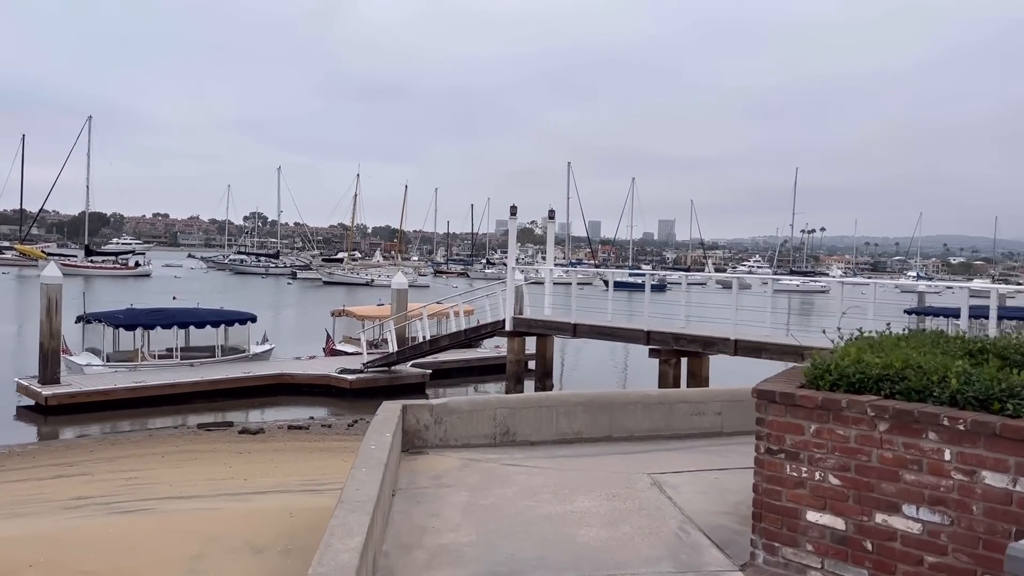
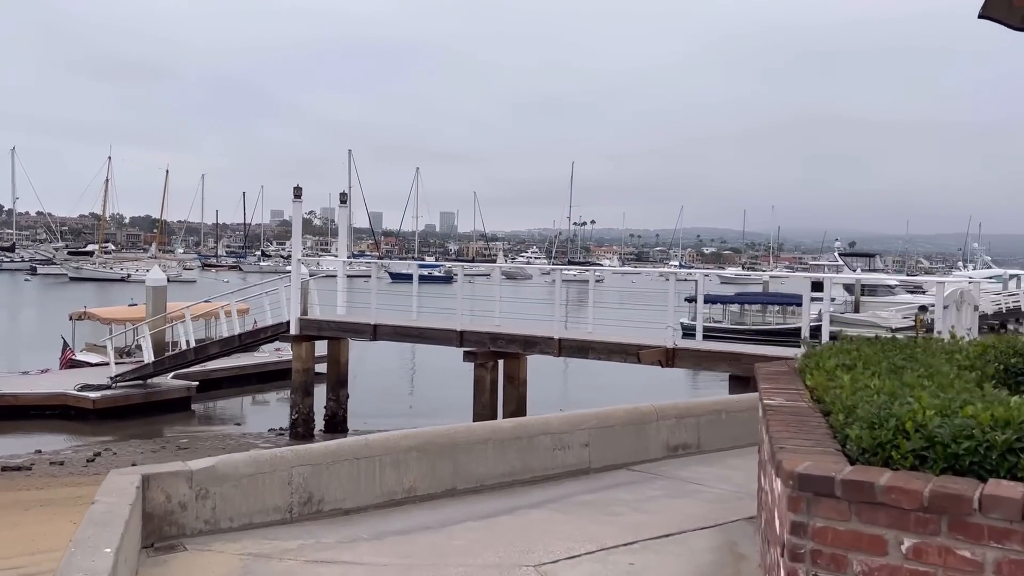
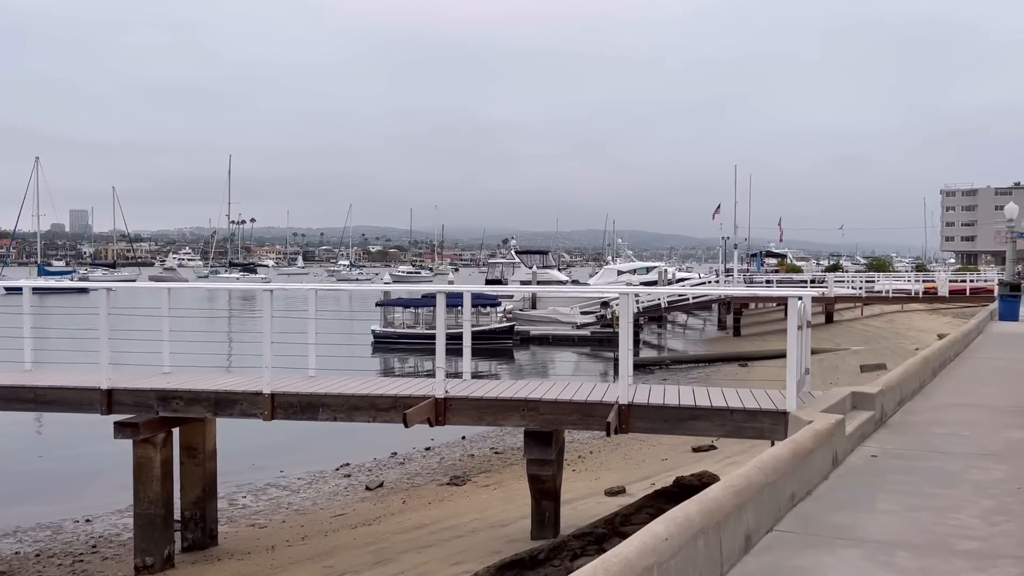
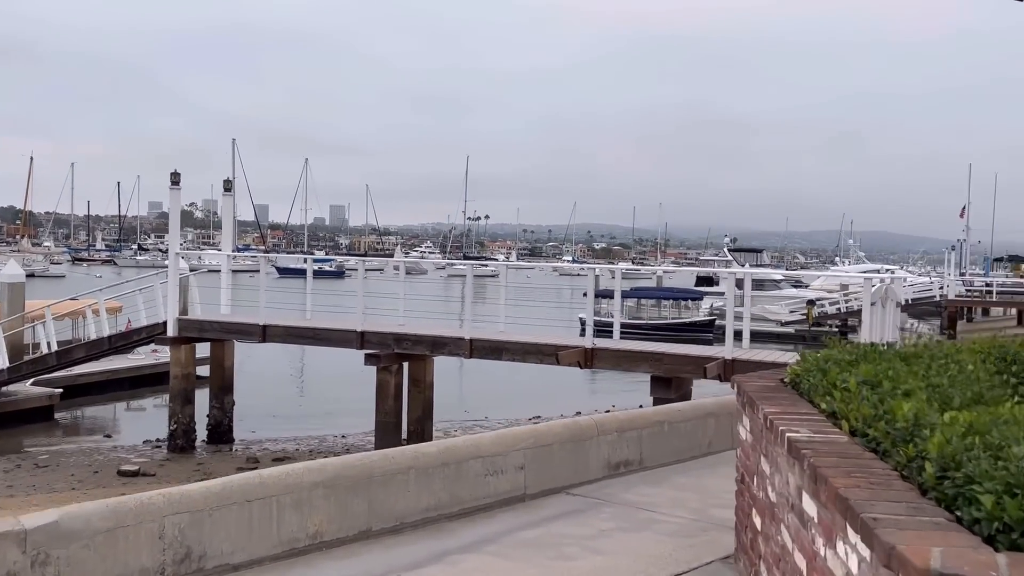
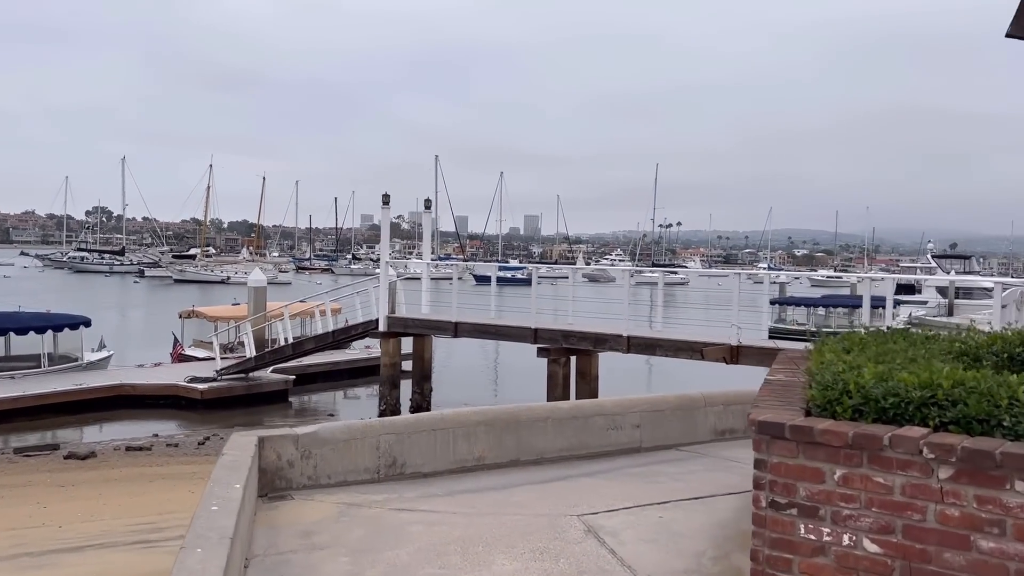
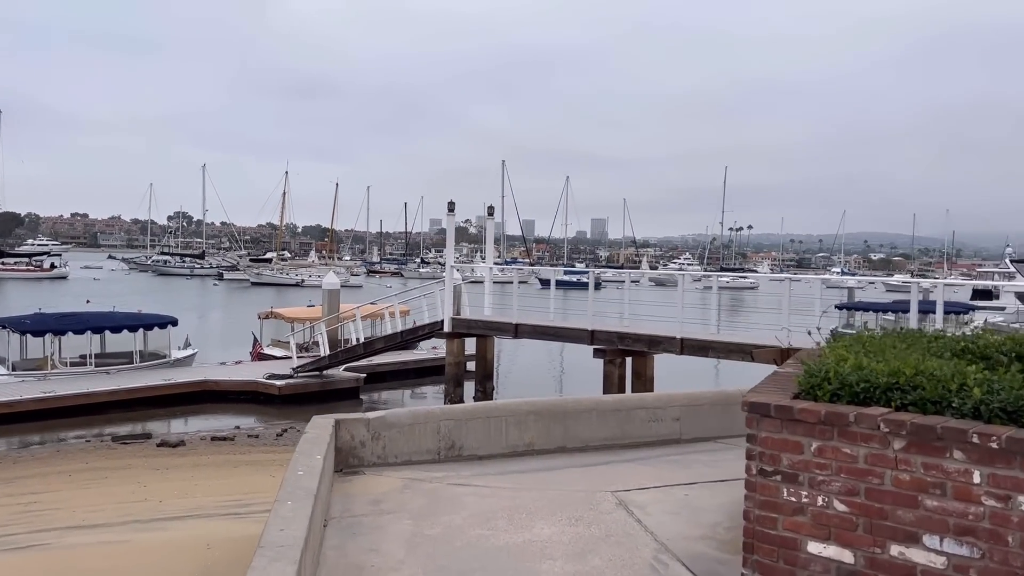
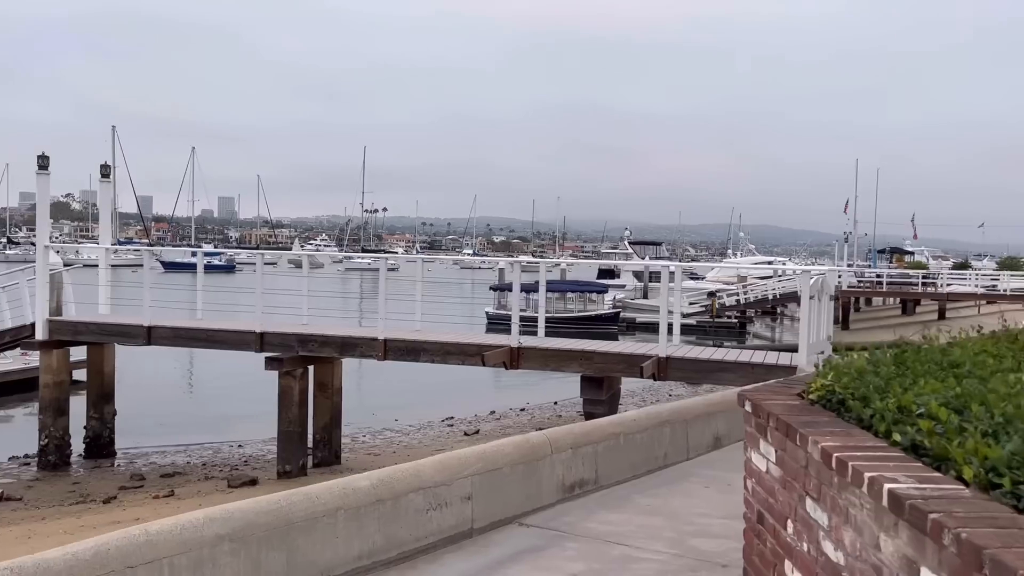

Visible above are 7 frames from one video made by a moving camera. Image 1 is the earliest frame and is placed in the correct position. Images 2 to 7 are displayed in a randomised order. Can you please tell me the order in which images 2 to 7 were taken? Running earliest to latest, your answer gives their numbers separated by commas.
6, 5, 2, 4, 7, 3
